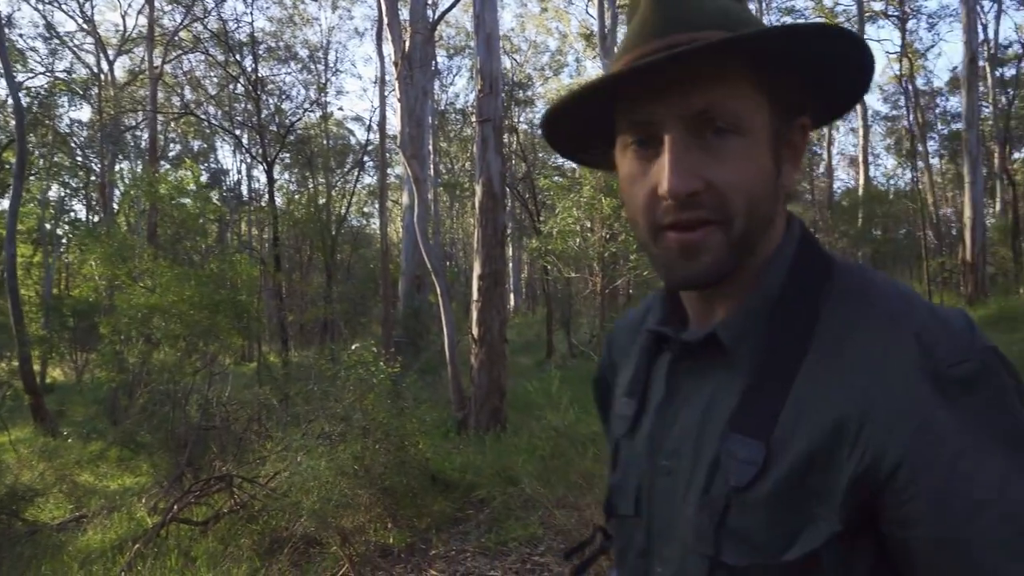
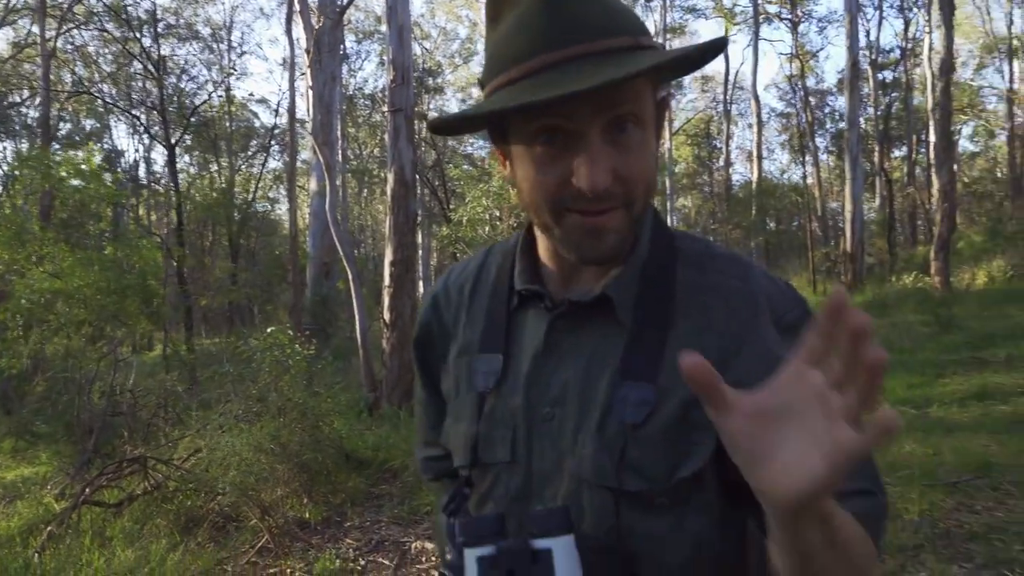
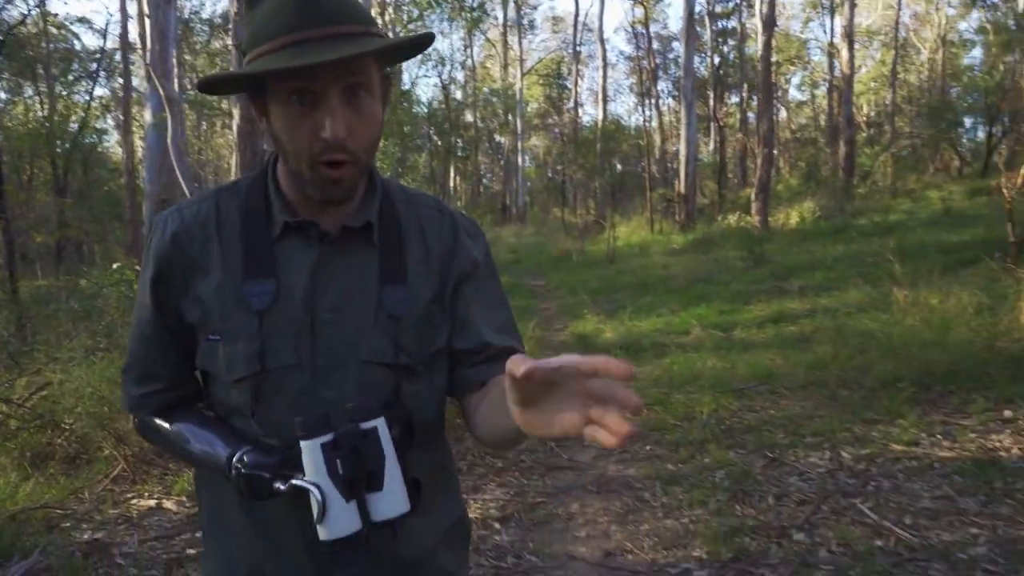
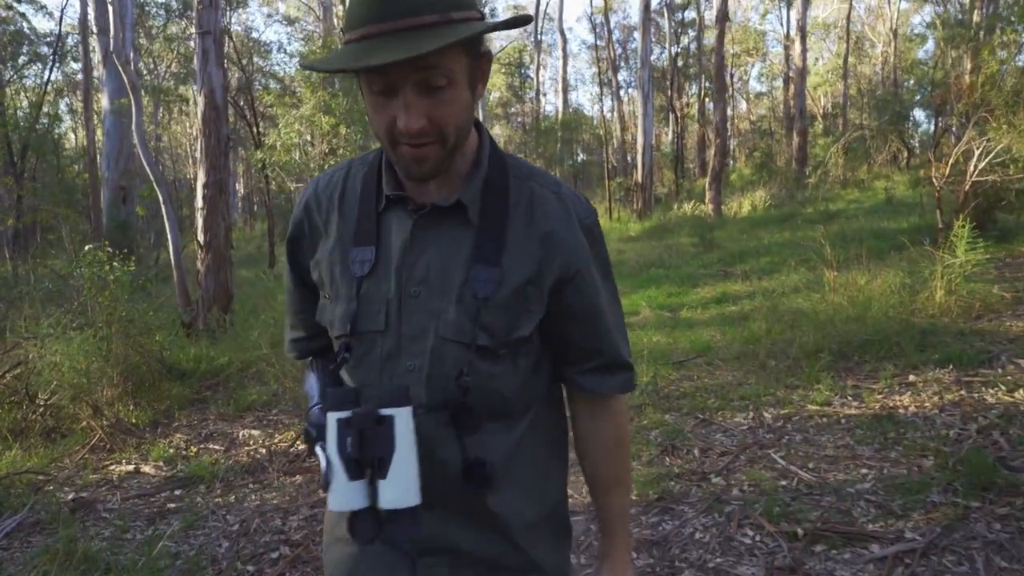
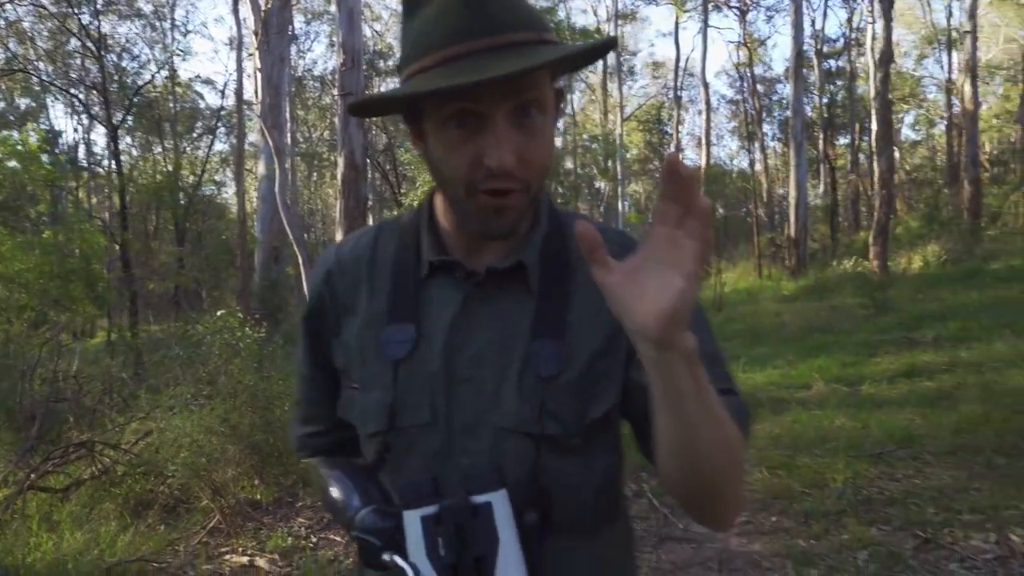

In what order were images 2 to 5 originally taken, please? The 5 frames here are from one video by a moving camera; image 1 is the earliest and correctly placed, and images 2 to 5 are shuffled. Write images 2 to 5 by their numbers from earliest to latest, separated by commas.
2, 5, 3, 4
